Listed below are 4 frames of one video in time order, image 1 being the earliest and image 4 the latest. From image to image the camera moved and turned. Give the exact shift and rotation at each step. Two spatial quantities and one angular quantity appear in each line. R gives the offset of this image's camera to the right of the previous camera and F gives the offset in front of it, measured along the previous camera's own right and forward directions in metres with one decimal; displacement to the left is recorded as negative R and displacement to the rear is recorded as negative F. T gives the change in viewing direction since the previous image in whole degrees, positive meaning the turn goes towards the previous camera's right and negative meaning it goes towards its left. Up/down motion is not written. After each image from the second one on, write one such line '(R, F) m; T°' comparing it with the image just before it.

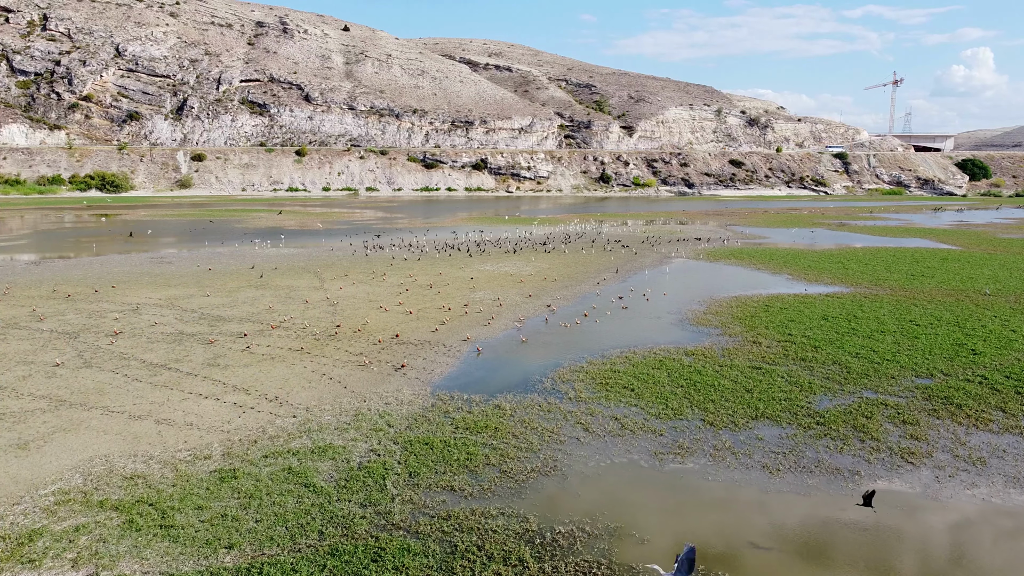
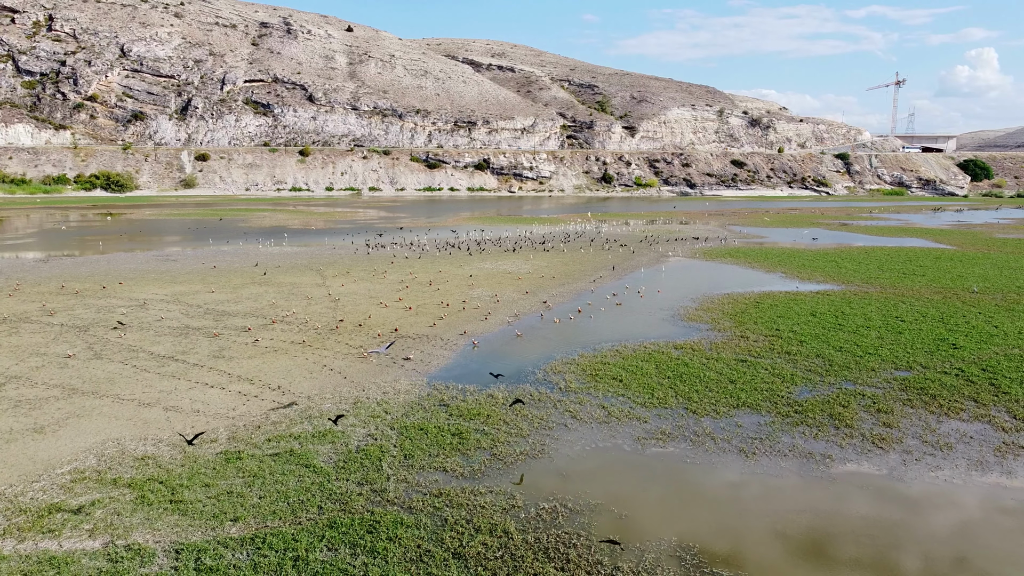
(+0.2, -0.5) m; 0°
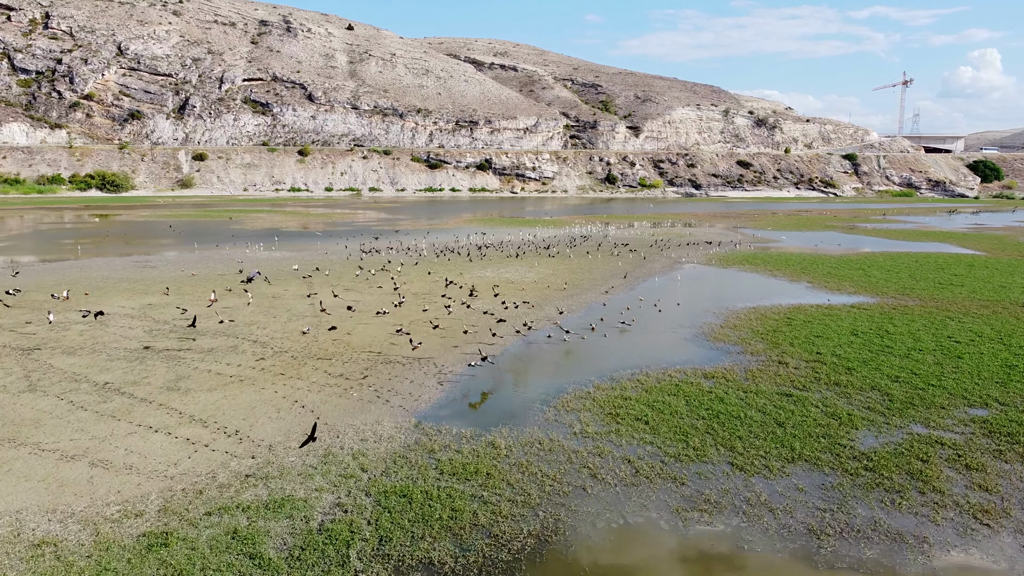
(0.0, +2.2) m; 0°
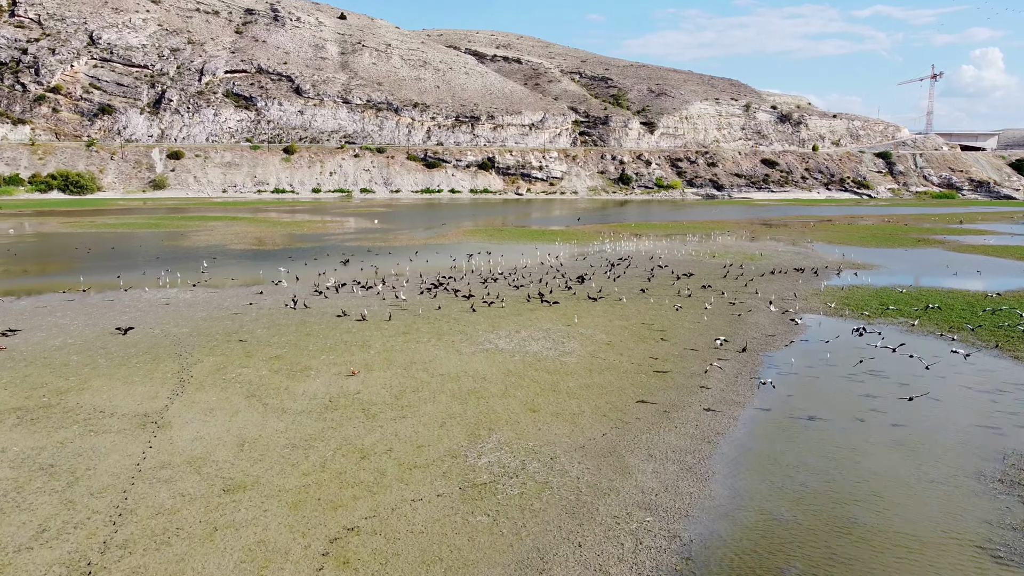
(-0.6, +11.0) m; 0°
